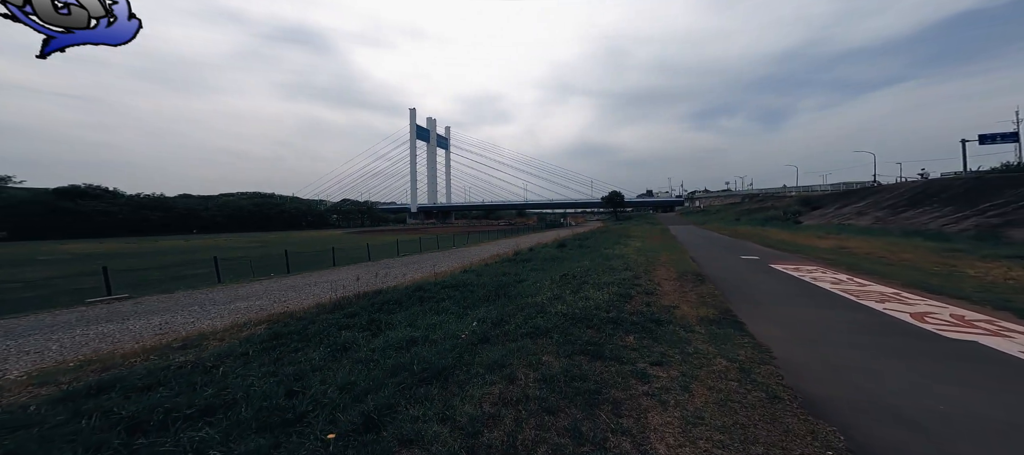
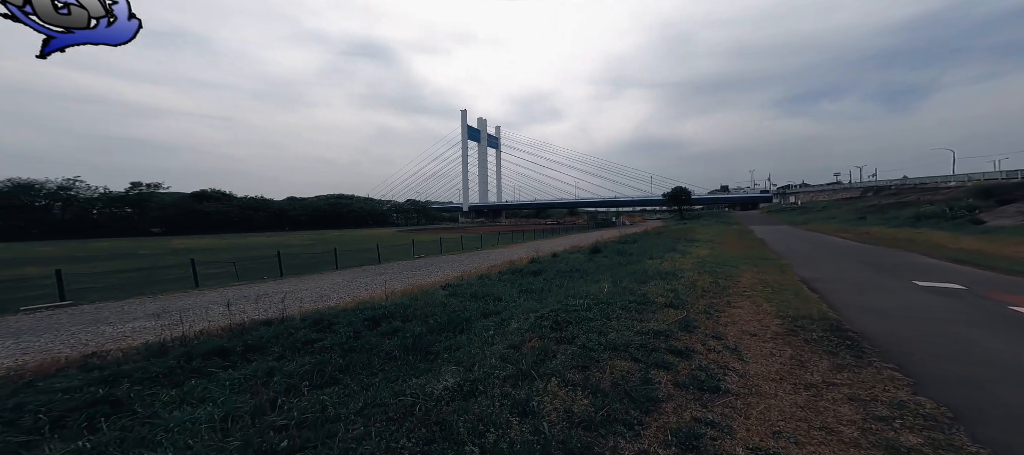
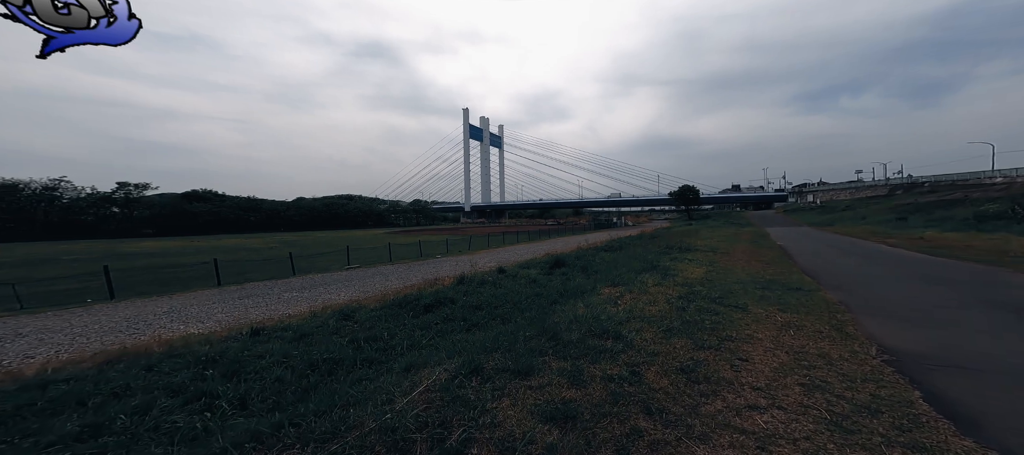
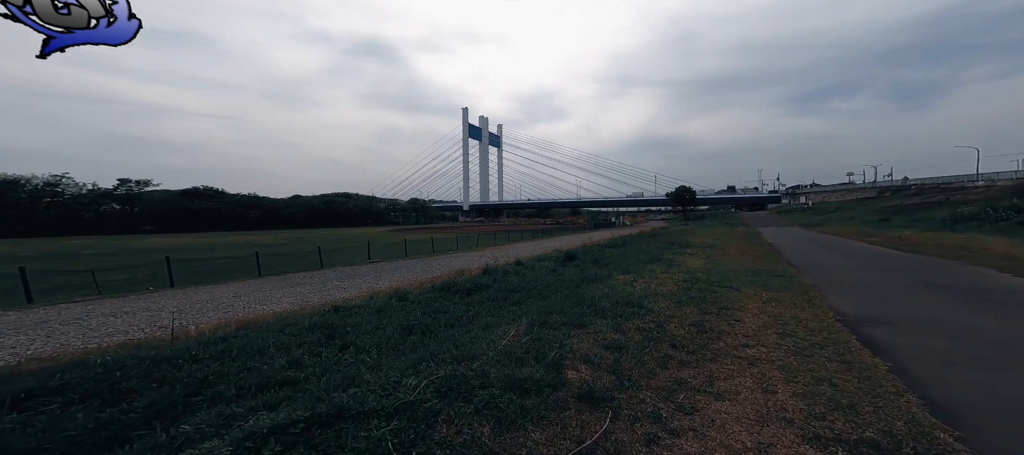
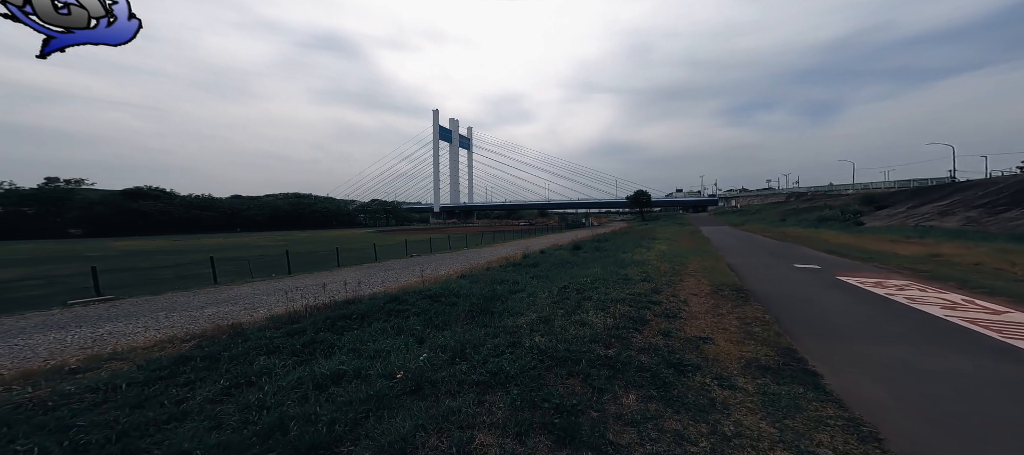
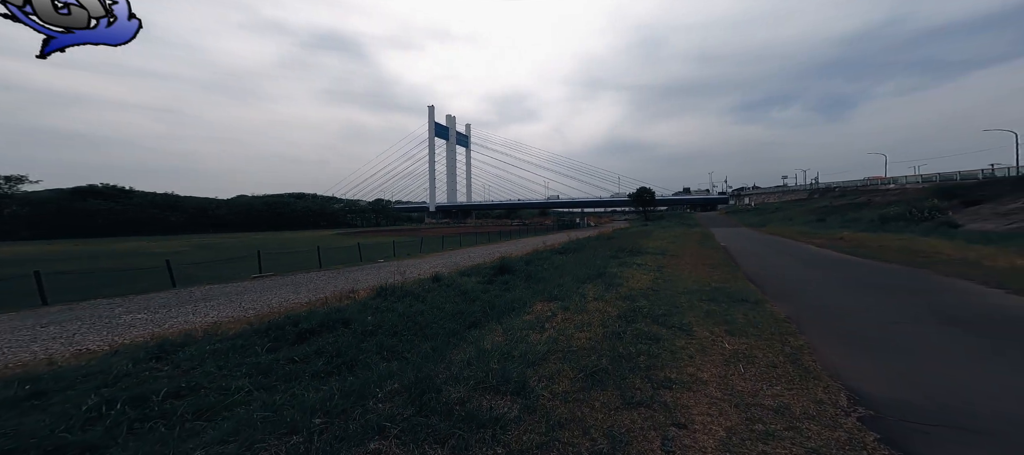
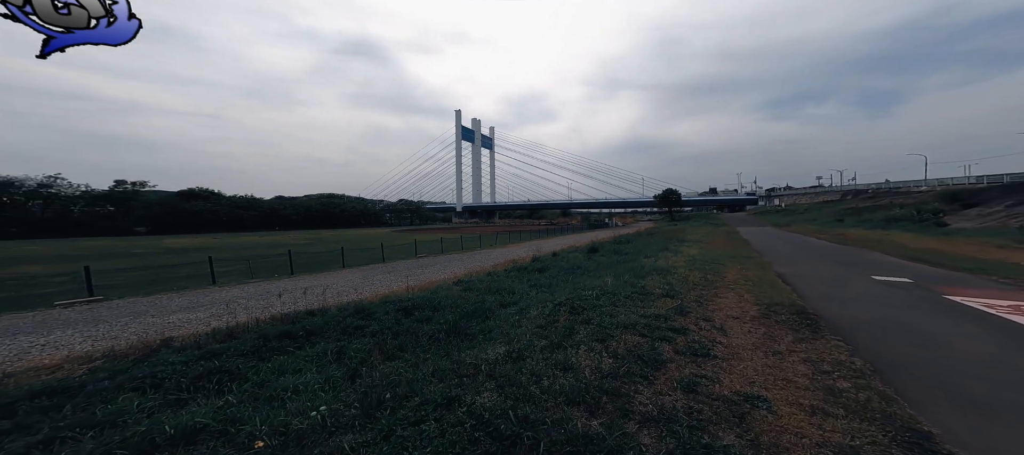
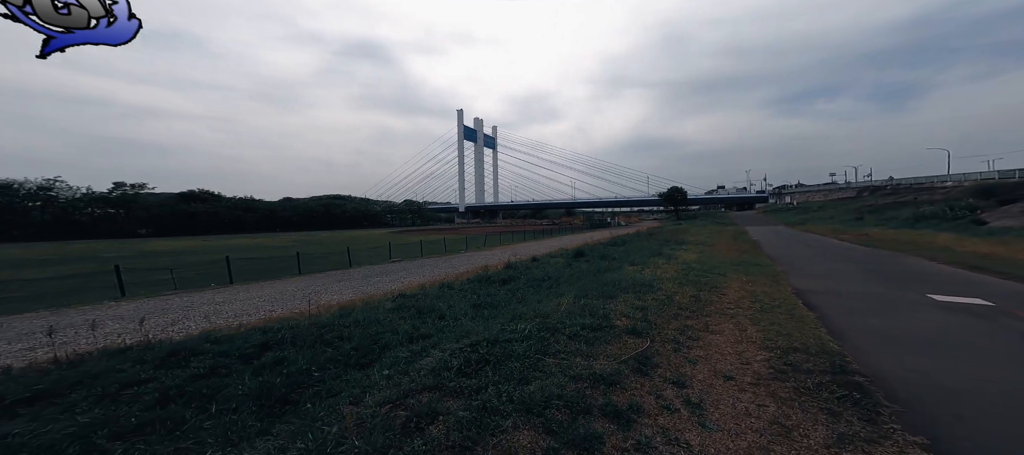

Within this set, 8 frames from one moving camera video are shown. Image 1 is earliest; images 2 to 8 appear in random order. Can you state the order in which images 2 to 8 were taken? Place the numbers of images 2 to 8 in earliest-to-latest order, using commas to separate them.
5, 7, 2, 8, 4, 3, 6
